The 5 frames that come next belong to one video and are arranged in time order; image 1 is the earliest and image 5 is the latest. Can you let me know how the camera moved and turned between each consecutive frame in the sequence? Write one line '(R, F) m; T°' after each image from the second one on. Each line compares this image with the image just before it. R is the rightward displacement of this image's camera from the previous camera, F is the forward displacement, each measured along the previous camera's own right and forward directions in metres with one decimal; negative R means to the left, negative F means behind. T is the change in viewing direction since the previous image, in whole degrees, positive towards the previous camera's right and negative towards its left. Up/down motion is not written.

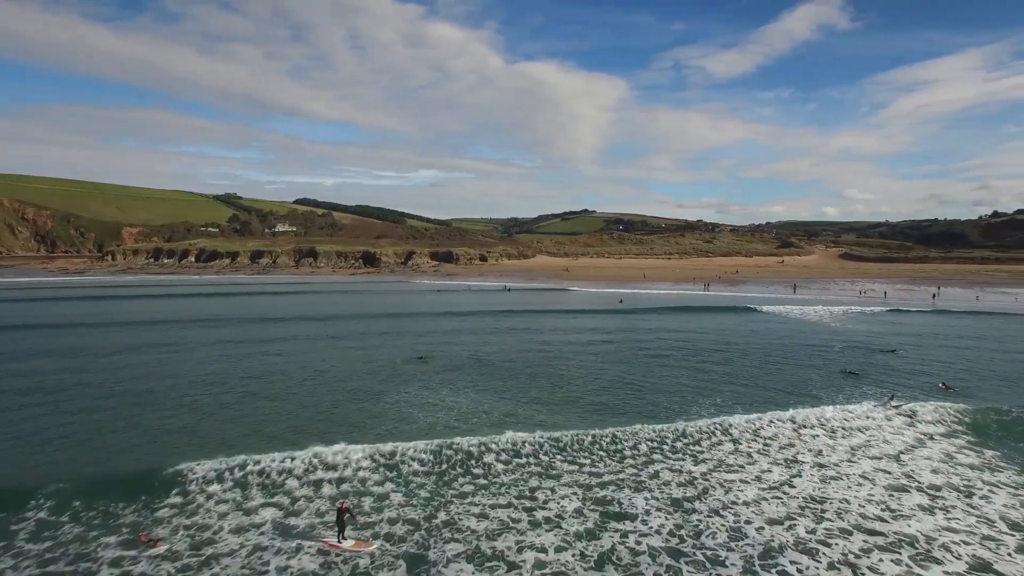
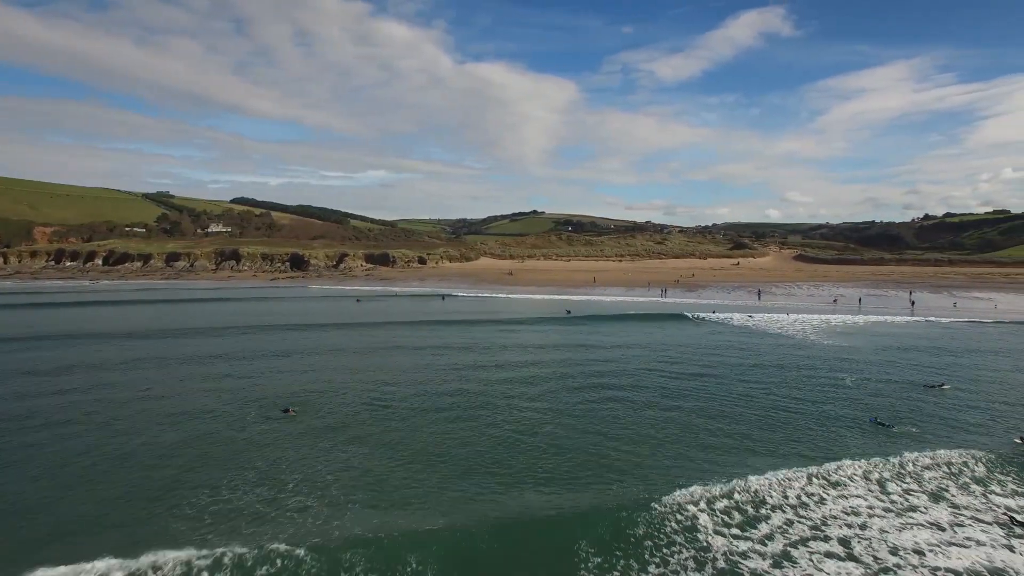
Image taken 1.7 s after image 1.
(+0.9, +5.7) m; +4°
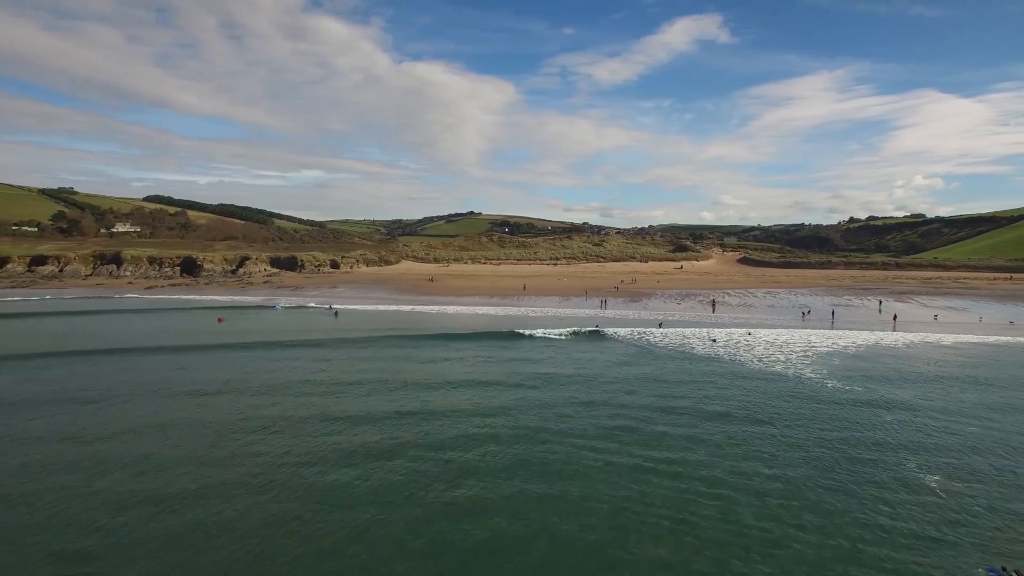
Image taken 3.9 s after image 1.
(+1.5, +7.7) m; +5°
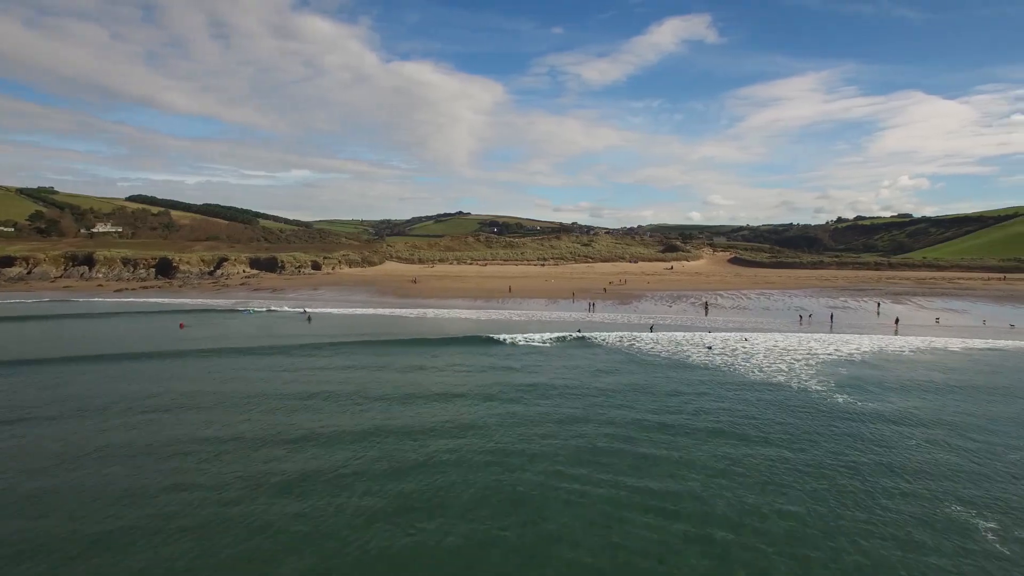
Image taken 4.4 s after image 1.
(+0.3, +1.8) m; +1°
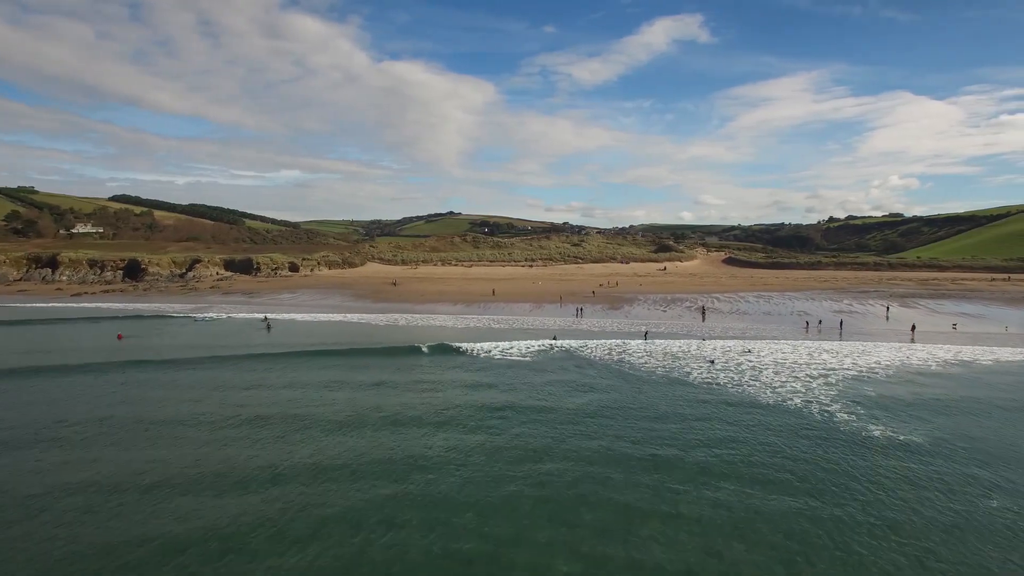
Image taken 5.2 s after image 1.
(+0.5, +3.0) m; +1°
